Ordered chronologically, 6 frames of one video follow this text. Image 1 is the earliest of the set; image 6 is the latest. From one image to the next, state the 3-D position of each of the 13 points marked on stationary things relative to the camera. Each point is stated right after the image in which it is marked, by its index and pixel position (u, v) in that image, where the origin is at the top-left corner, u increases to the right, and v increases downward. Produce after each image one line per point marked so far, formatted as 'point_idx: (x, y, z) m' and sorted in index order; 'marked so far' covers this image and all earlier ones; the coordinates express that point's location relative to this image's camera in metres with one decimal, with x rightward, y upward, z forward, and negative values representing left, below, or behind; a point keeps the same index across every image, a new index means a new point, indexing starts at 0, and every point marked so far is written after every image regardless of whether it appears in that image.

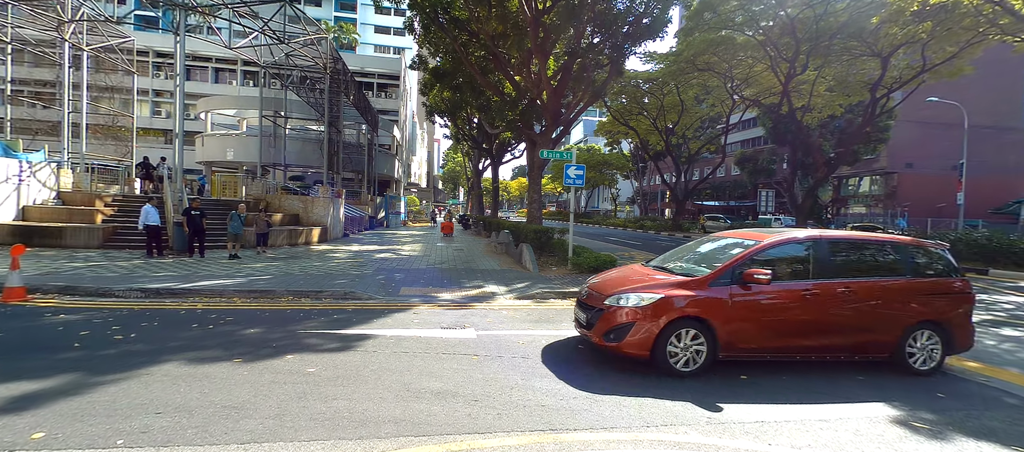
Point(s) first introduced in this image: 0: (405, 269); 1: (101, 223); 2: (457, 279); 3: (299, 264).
0: (-3.0, -1.1, +10.2) m
1: (-16.2, +0.1, +14.8) m
2: (-1.4, -1.3, +9.3) m
3: (-6.3, -1.0, +11.1) m
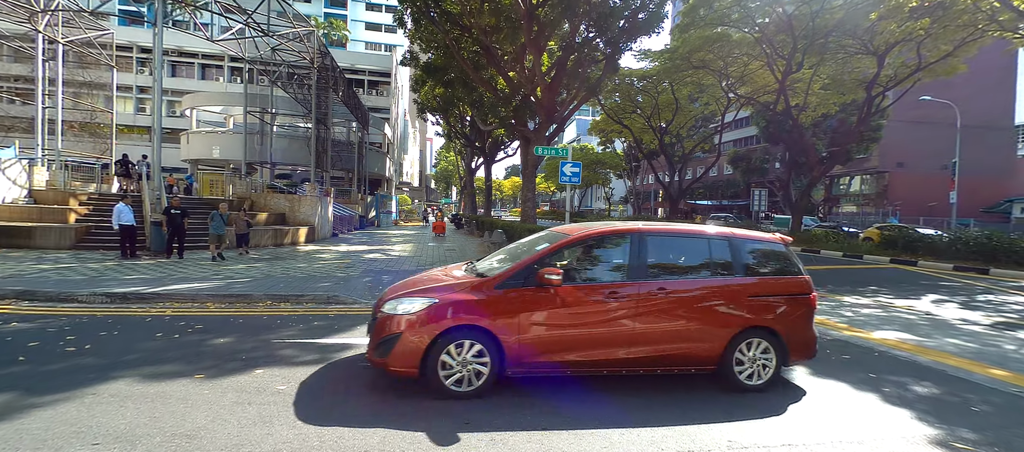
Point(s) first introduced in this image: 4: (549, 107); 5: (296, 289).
0: (-3.1, -1.1, +9.8) m
1: (-16.5, +0.1, +14.1) m
2: (-1.5, -1.3, +8.8) m
3: (-6.5, -1.0, +10.6) m
4: (+1.5, +4.7, +15.0) m
5: (-4.5, -1.1, +7.7) m
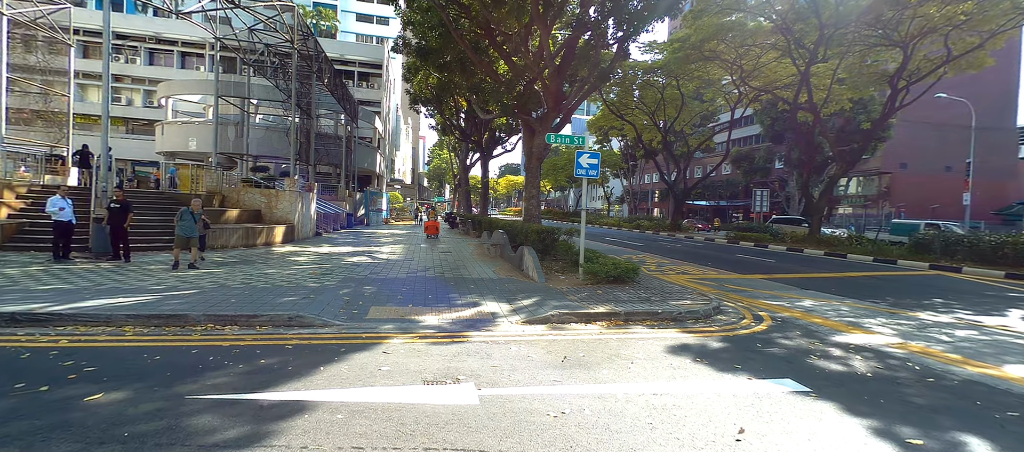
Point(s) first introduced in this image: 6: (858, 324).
0: (-2.9, -1.1, +8.1) m
1: (-16.3, +0.2, +12.2) m
2: (-1.3, -1.2, +7.2) m
3: (-6.3, -1.0, +8.9) m
4: (+1.6, +4.7, +13.4) m
5: (-4.3, -1.1, +6.0) m
6: (+6.4, -1.8, +6.9) m
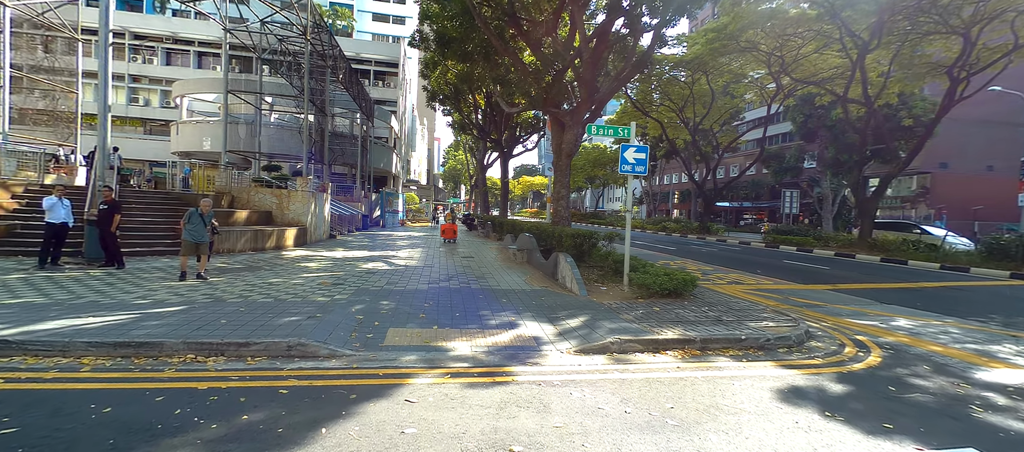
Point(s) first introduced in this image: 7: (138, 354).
0: (-2.2, -1.1, +7.1) m
1: (-15.5, +0.2, +11.6) m
2: (-0.6, -1.3, +6.1) m
3: (-5.6, -1.1, +8.0) m
4: (+2.5, +4.6, +12.2) m
5: (-3.6, -1.2, +5.0) m
6: (+7.0, -1.9, +5.5) m
7: (-3.8, -1.3, +3.8) m
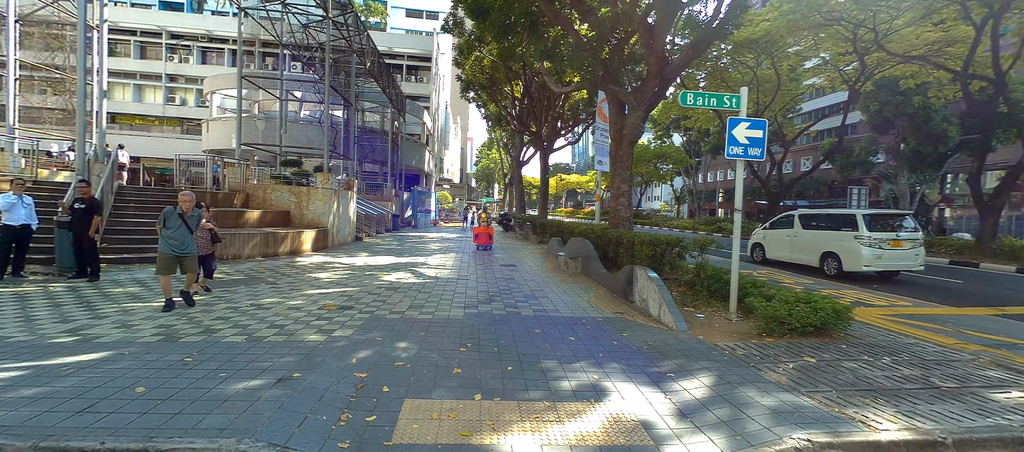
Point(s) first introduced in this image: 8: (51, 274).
0: (-1.3, -1.2, +5.2) m
1: (-14.1, +0.1, +10.9) m
2: (+0.2, -1.4, +4.1) m
3: (-4.6, -1.1, +6.4) m
4: (+3.8, +4.6, +10.0) m
5: (-2.9, -1.2, +3.3) m
6: (+7.8, -2.0, +2.9) m
7: (-3.2, -1.4, +2.1) m
8: (-7.8, -0.8, +6.3) m
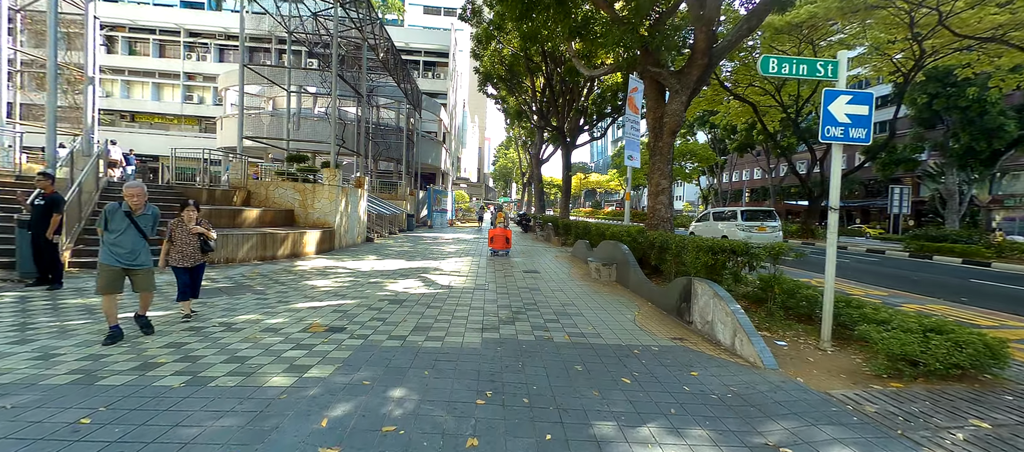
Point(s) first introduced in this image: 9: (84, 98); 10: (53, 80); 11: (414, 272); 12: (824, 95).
0: (-1.0, -1.2, +4.1) m
1: (-13.5, +0.2, +10.3) m
2: (+0.5, -1.4, +3.0) m
3: (-4.2, -1.1, +5.4) m
4: (+4.4, +4.5, +8.6) m
5: (-2.6, -1.2, +2.3) m
6: (+8.0, -2.0, +1.4) m
7: (-3.0, -1.4, +1.1) m
8: (-7.4, -0.8, +5.5) m
9: (-11.5, +3.4, +10.0) m
10: (-9.0, +2.8, +7.2) m
11: (-2.2, -1.0, +8.2) m
12: (+3.7, +1.6, +4.5) m
